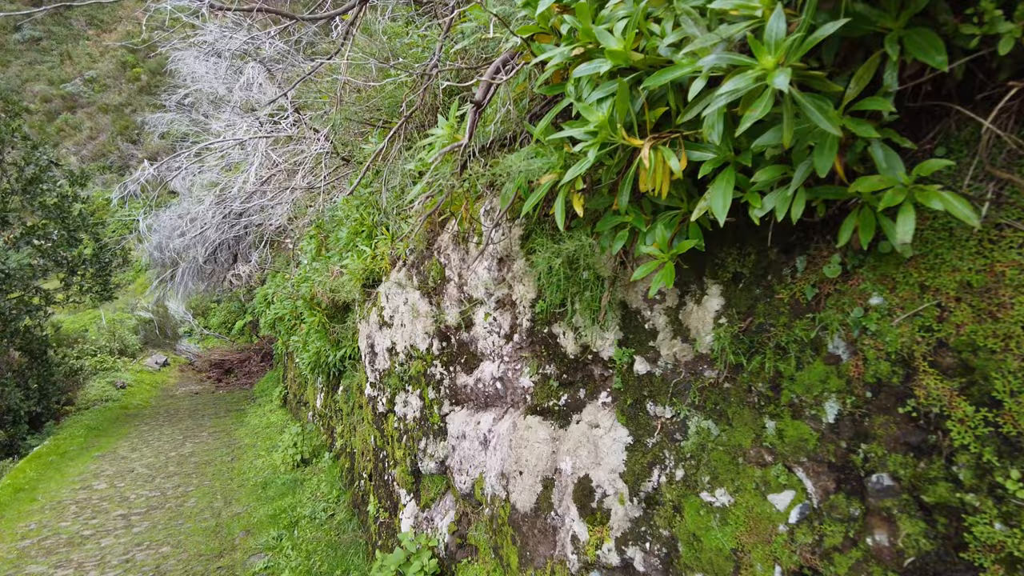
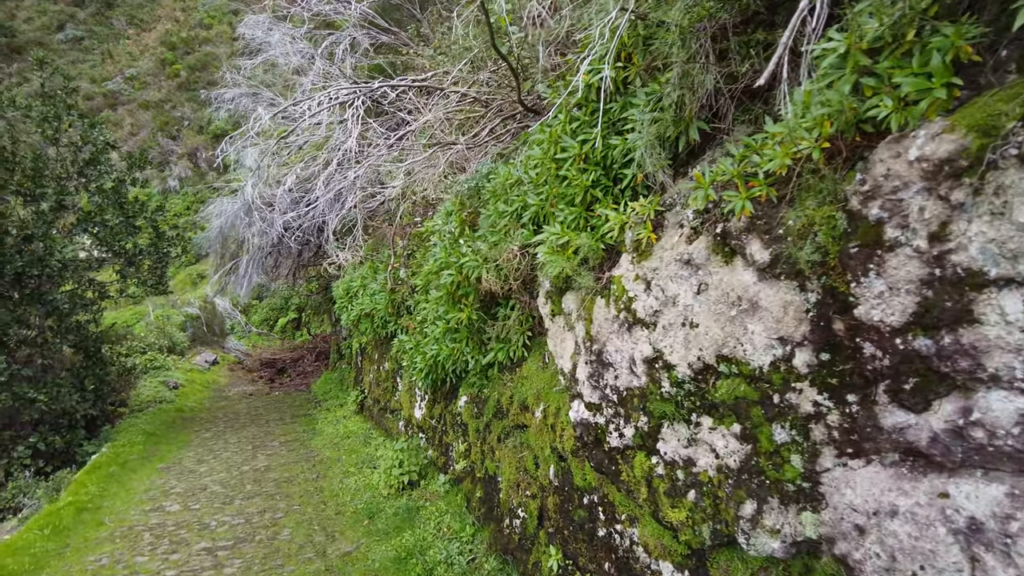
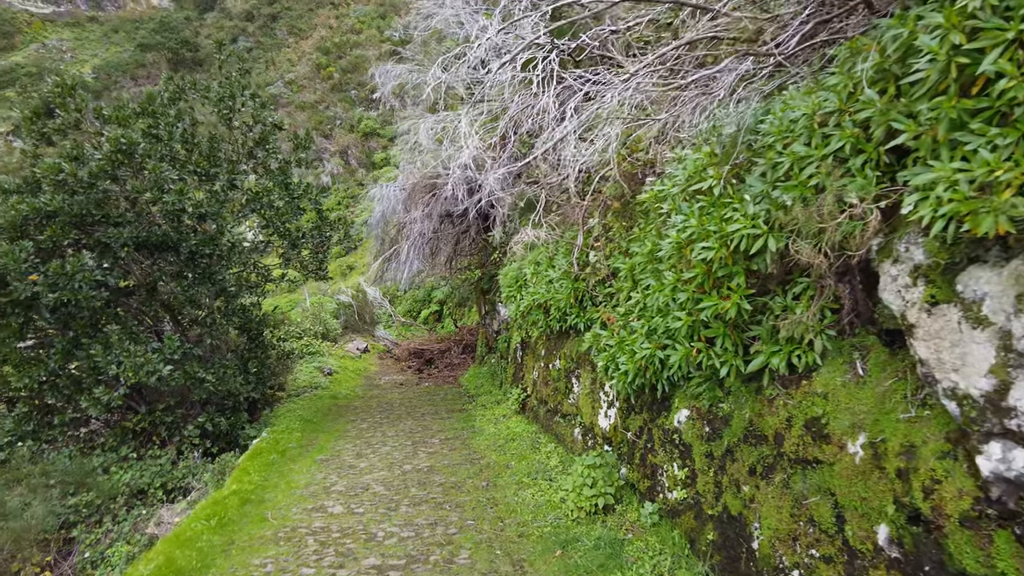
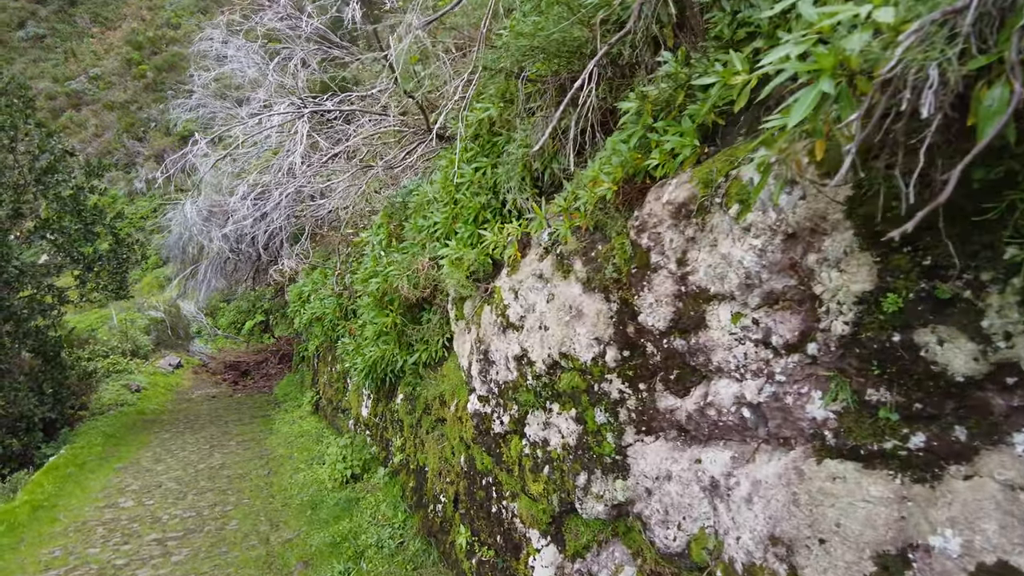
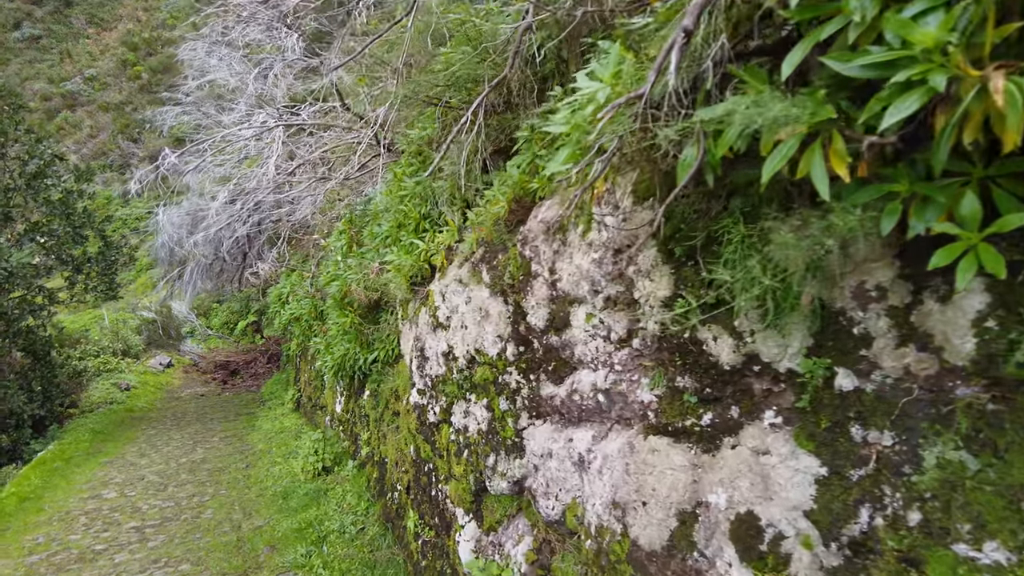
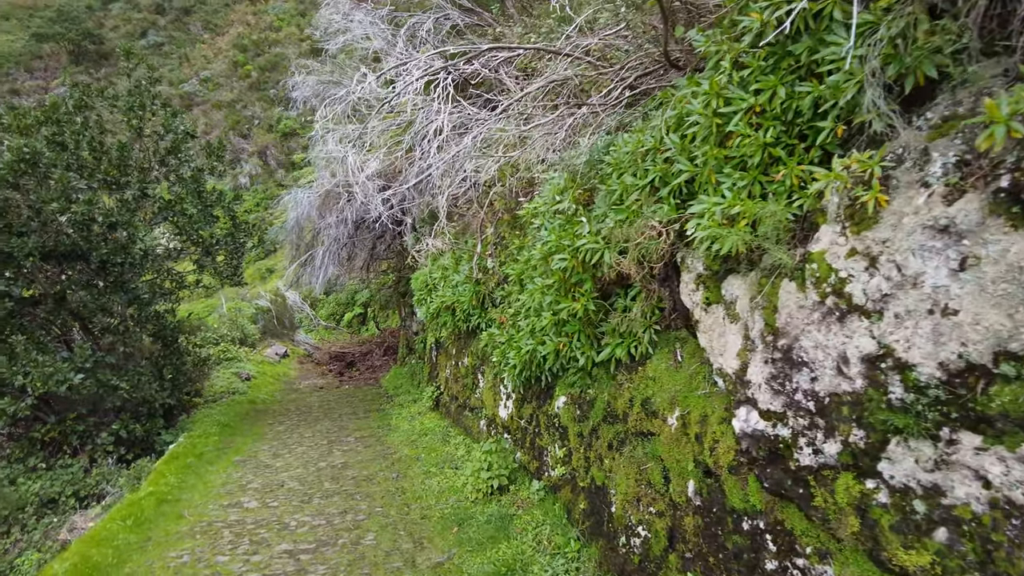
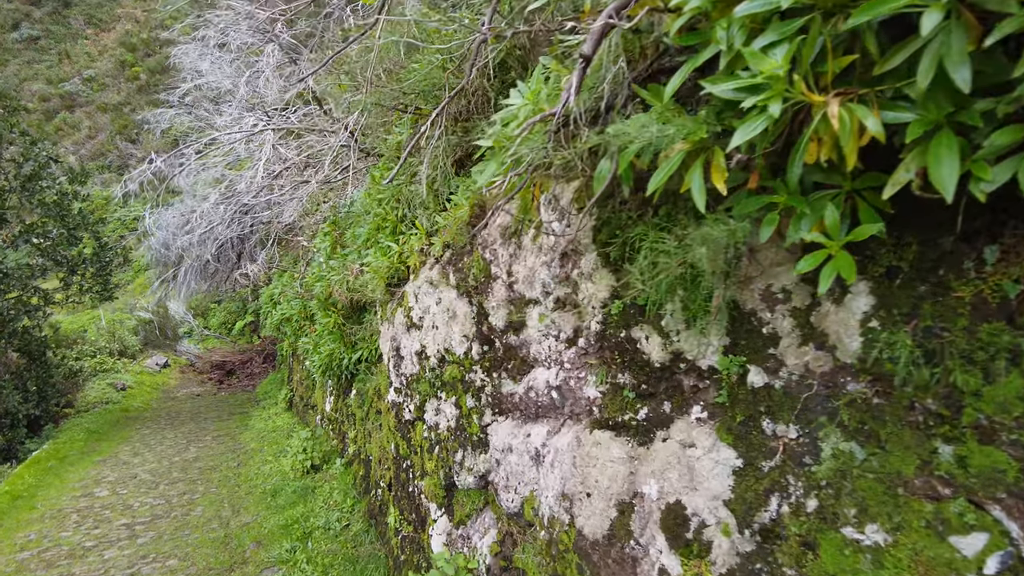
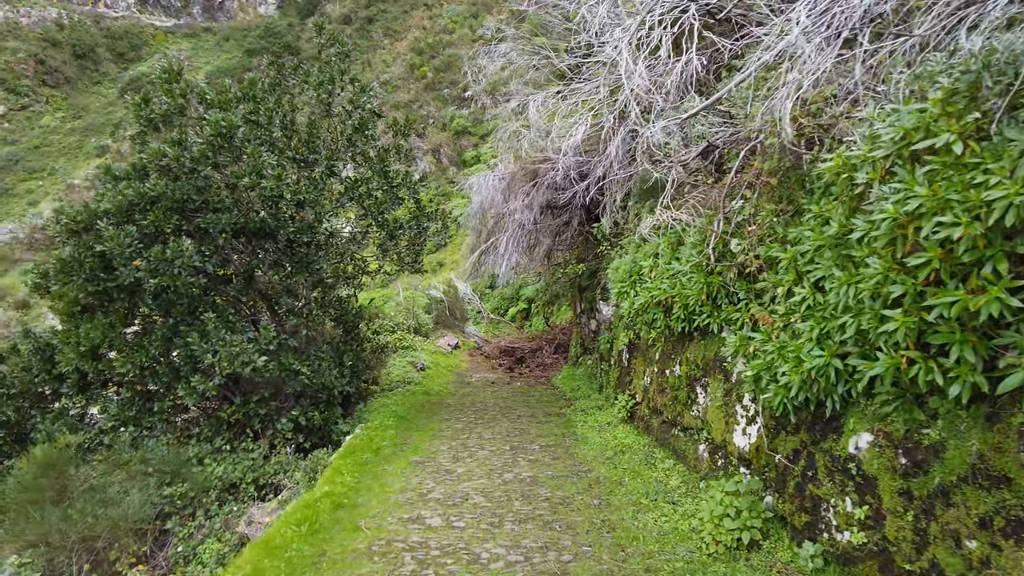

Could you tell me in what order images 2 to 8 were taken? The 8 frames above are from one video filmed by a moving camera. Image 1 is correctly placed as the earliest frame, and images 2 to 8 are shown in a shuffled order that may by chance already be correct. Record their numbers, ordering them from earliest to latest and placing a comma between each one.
7, 5, 4, 2, 6, 3, 8
